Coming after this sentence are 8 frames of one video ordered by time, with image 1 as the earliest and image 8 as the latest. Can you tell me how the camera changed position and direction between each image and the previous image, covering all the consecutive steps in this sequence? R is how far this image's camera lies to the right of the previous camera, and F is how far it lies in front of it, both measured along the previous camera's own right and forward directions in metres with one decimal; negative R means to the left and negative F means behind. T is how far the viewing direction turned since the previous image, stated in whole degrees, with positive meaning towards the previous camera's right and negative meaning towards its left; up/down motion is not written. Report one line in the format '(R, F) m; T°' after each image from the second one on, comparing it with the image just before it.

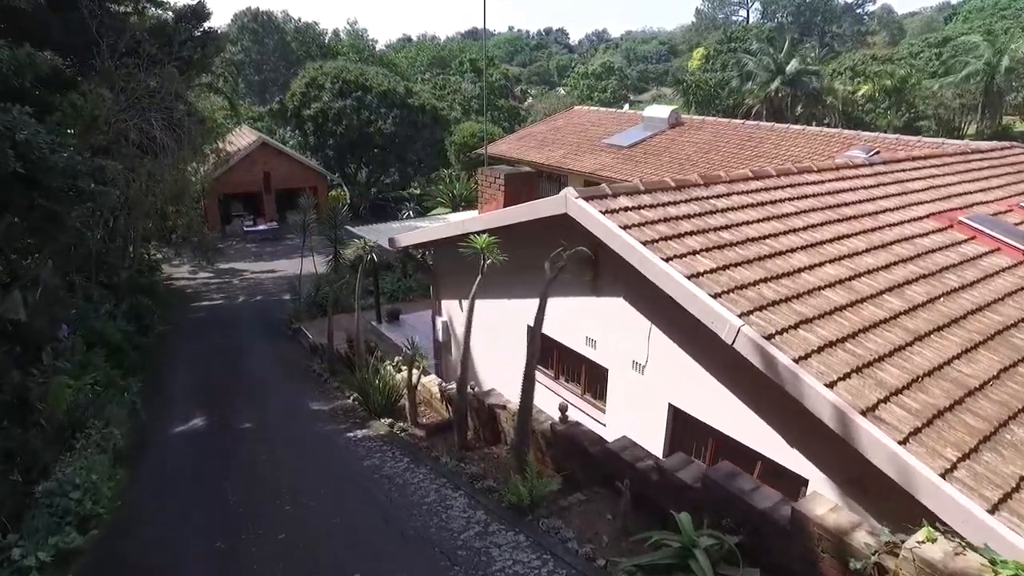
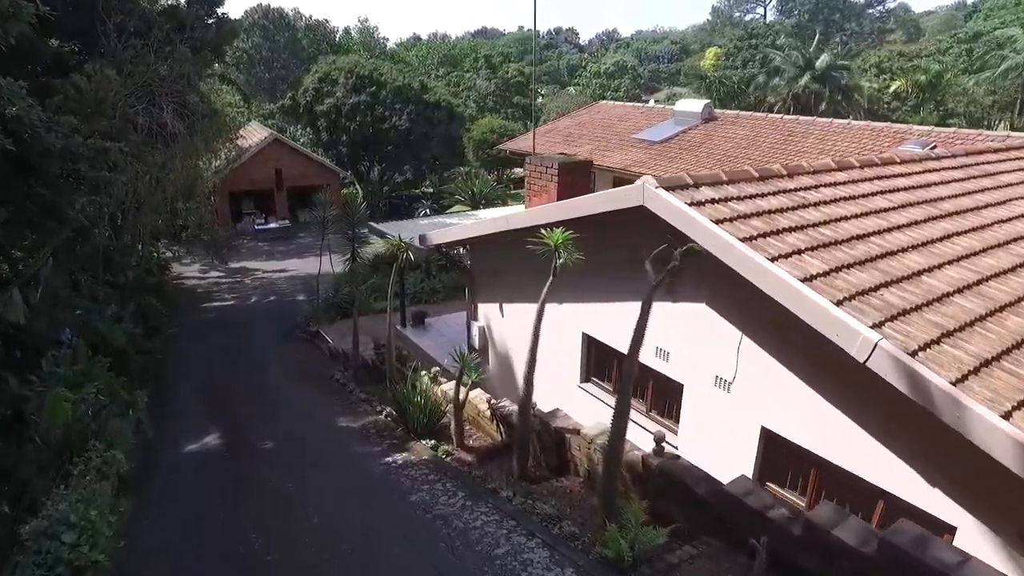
(-0.6, +1.1) m; -1°
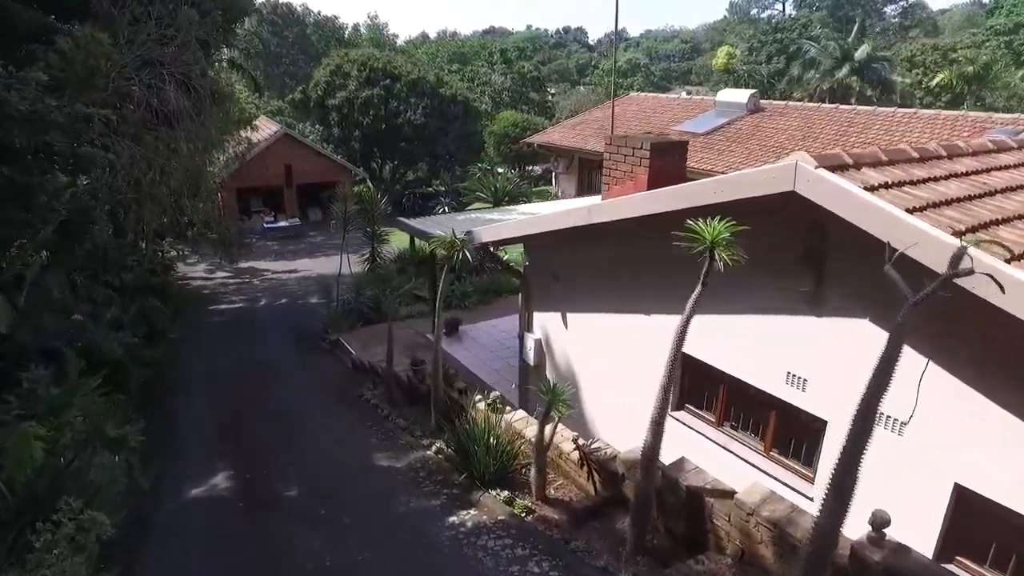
(-0.8, +1.6) m; 0°
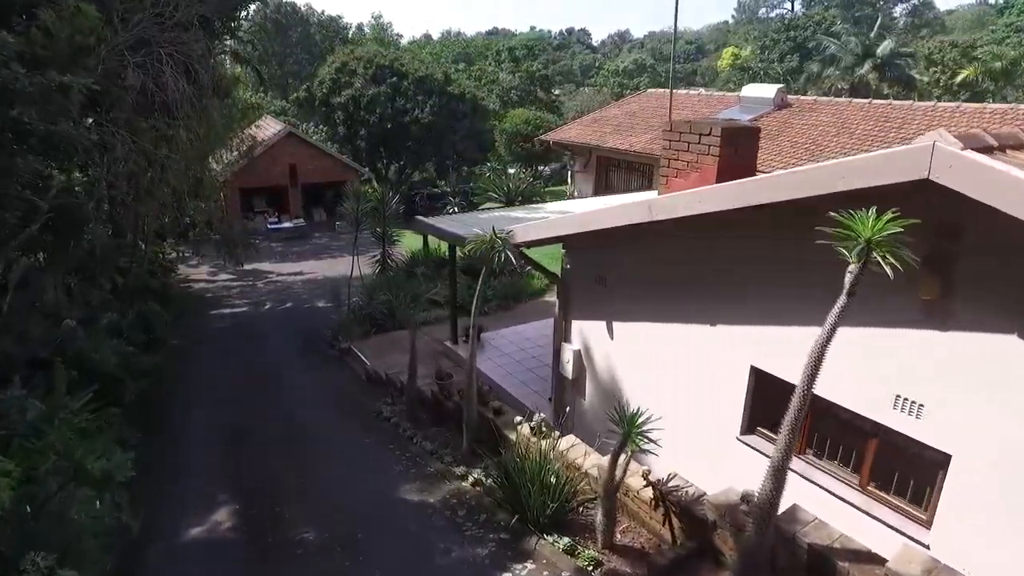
(-0.4, +0.9) m; 0°
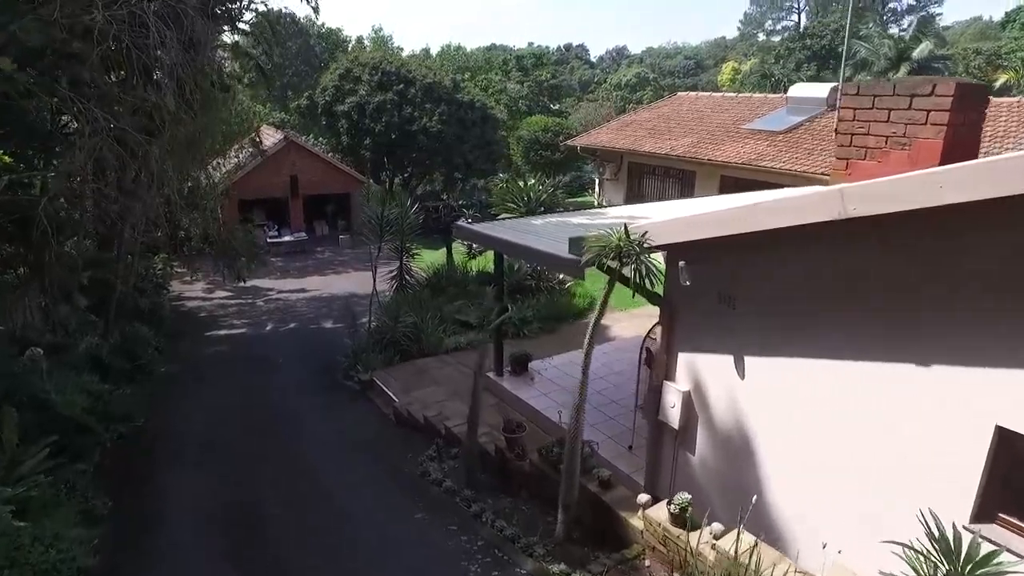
(-0.9, +1.9) m; 0°
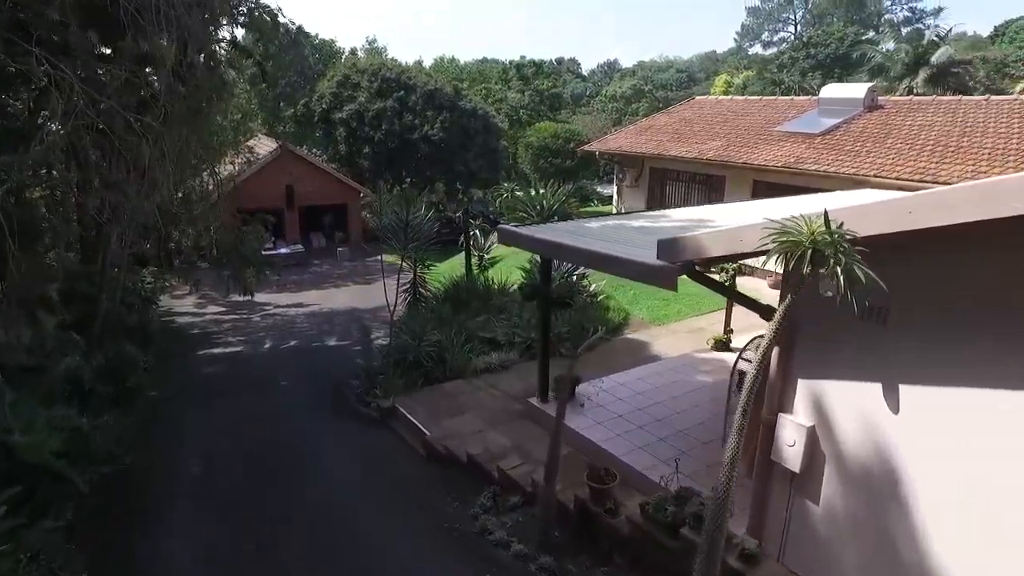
(-0.7, +1.2) m; +1°
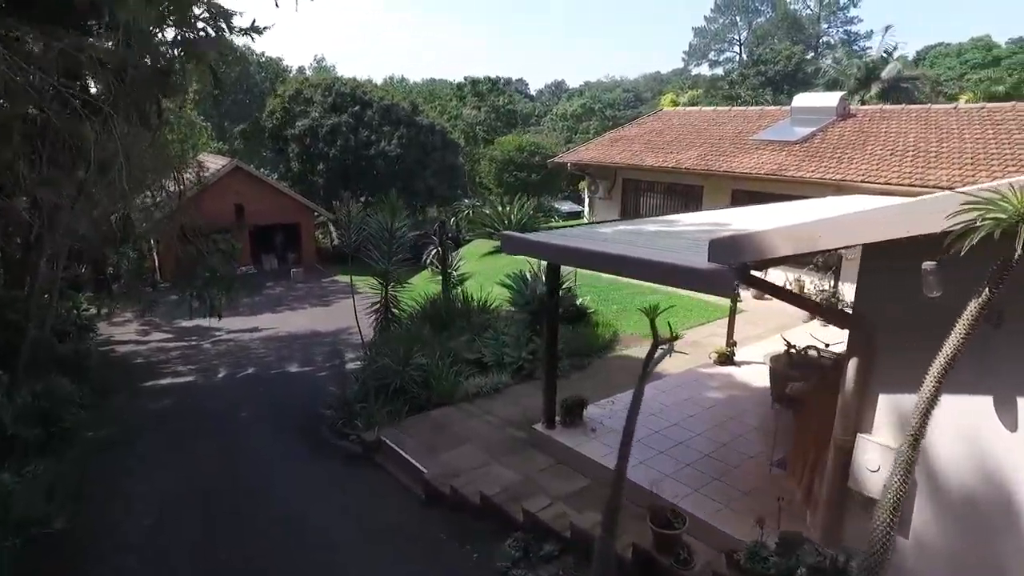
(-0.6, +0.9) m; +4°
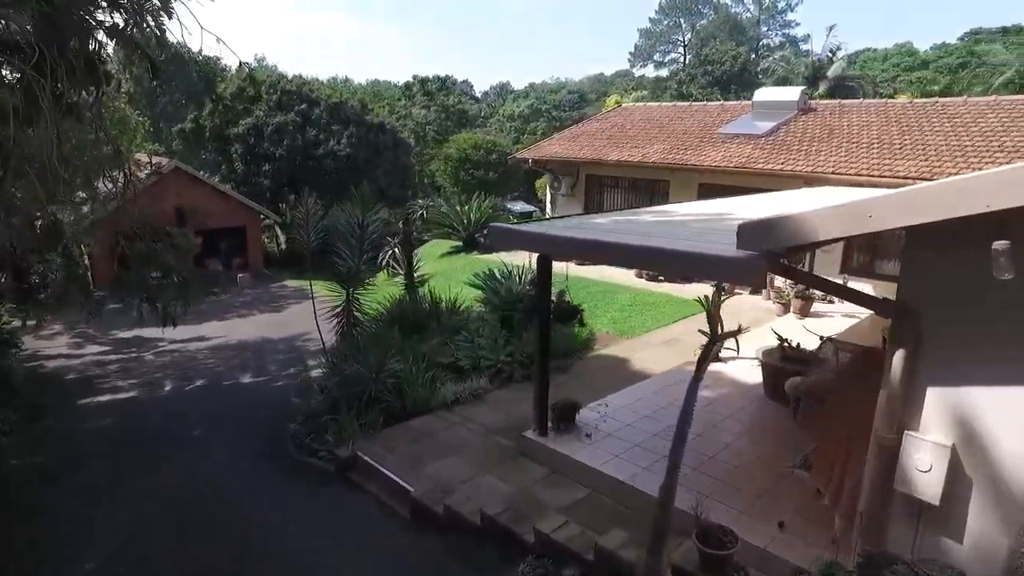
(-0.4, +0.6) m; +4°
